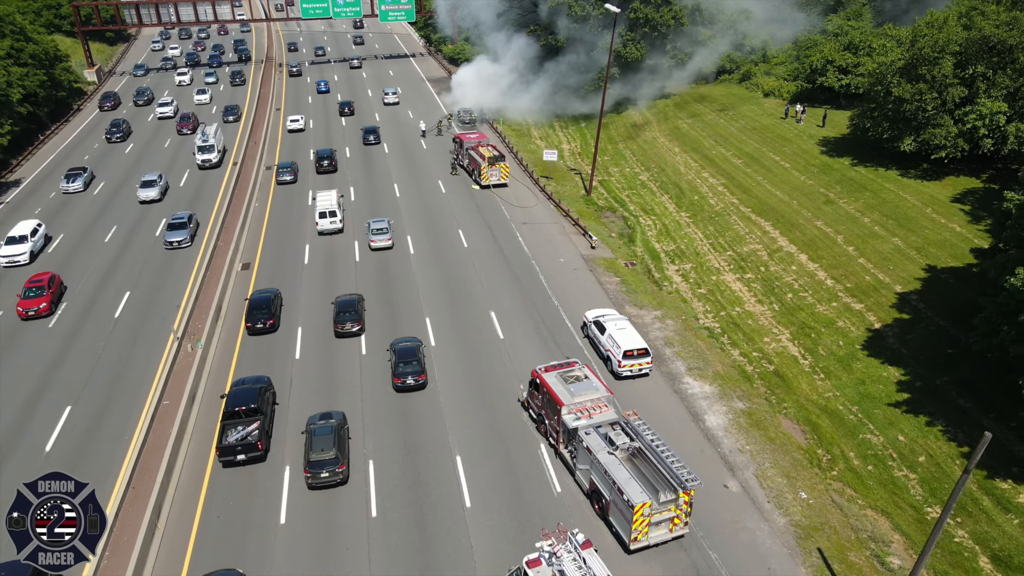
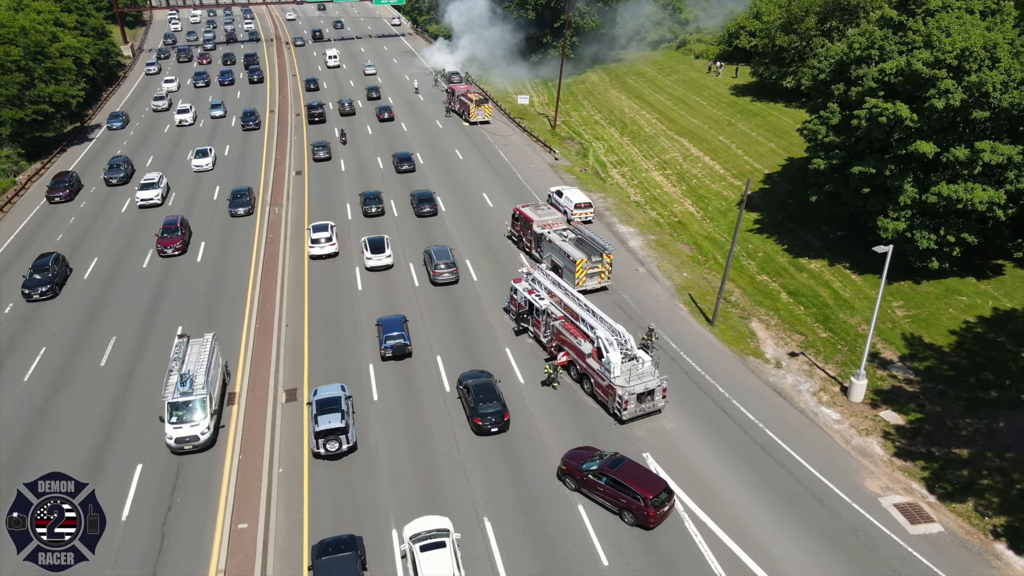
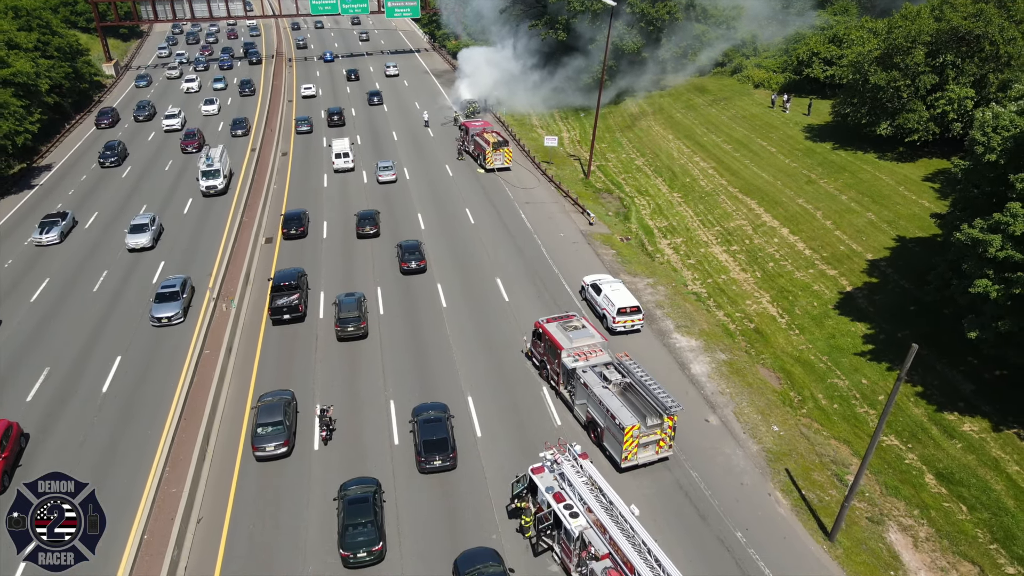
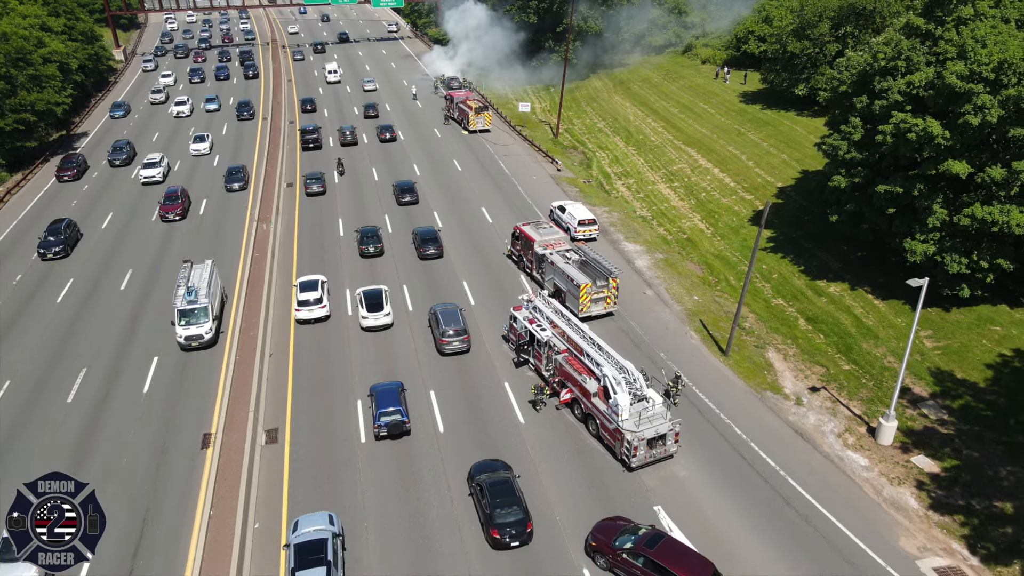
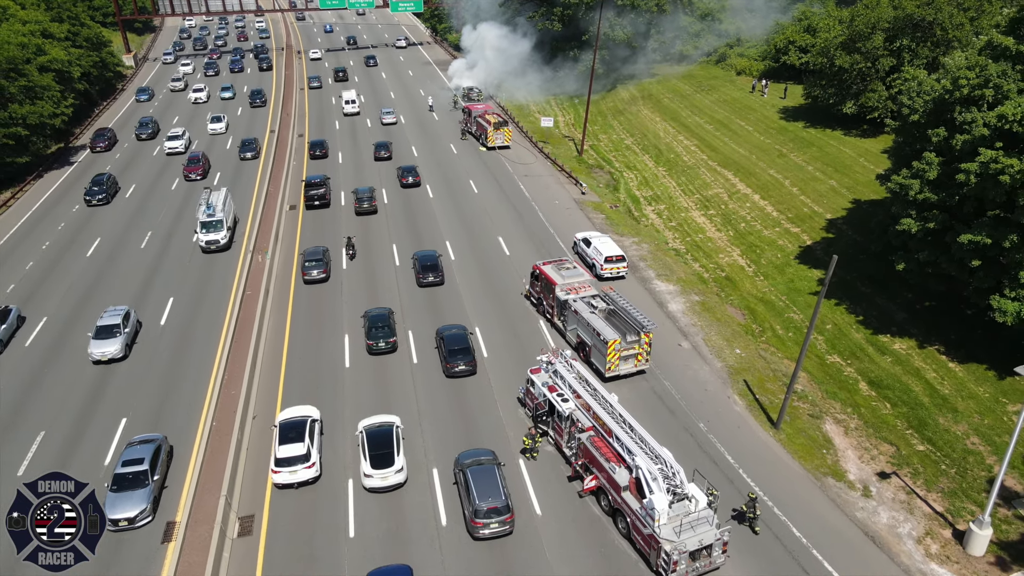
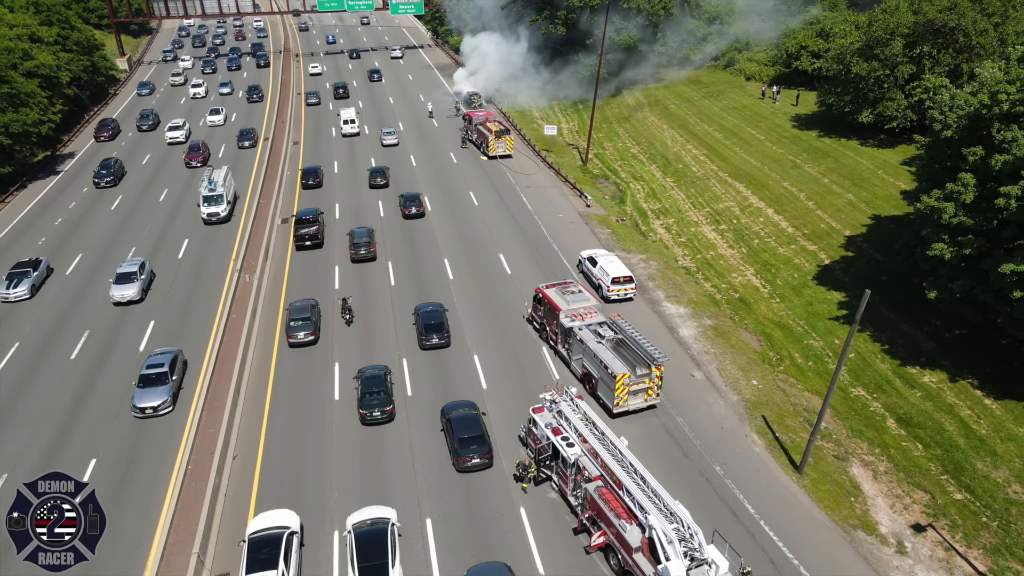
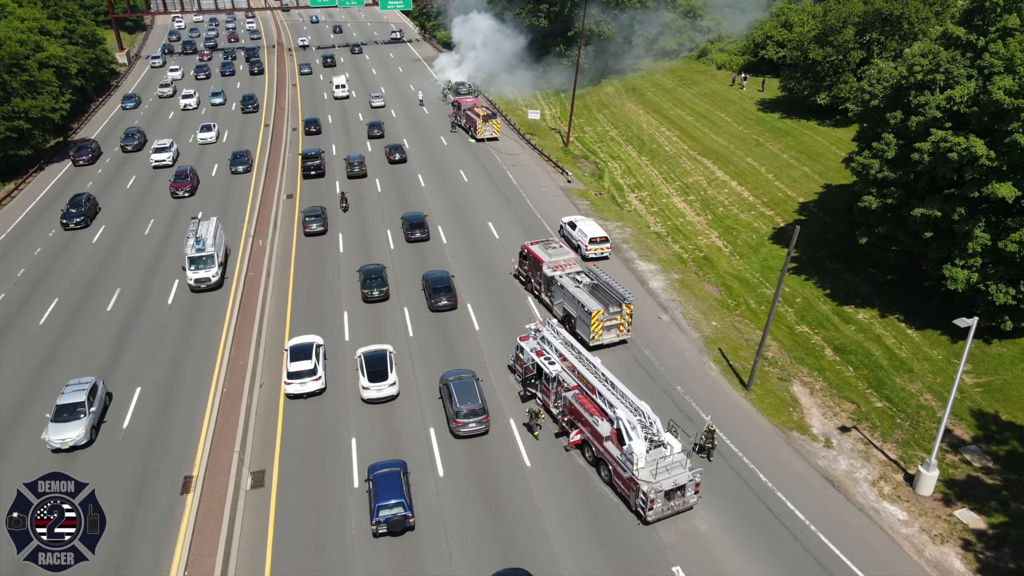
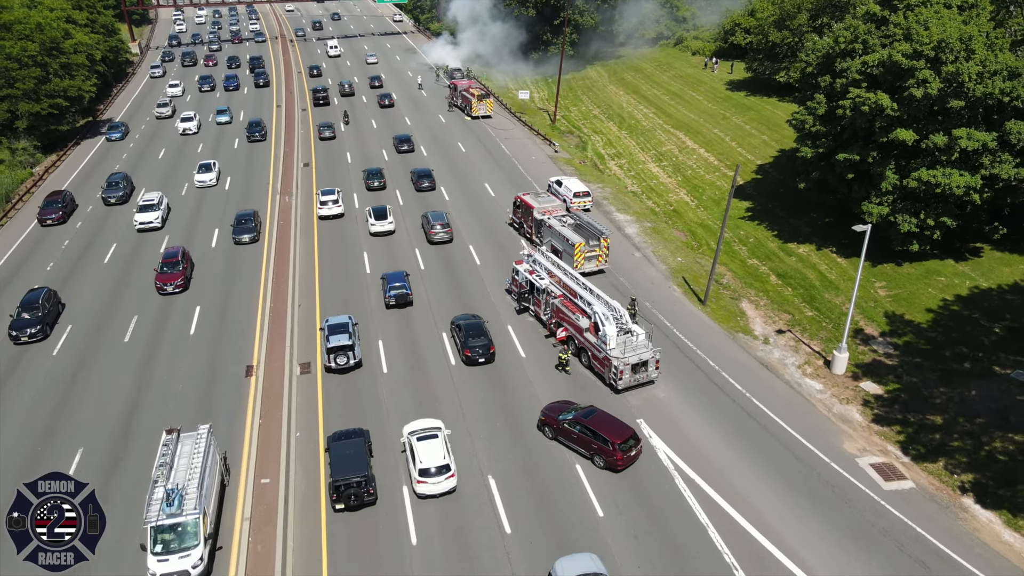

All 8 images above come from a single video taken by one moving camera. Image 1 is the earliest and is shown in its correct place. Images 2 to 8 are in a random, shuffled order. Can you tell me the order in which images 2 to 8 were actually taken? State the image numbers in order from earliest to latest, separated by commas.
3, 6, 5, 7, 4, 2, 8
